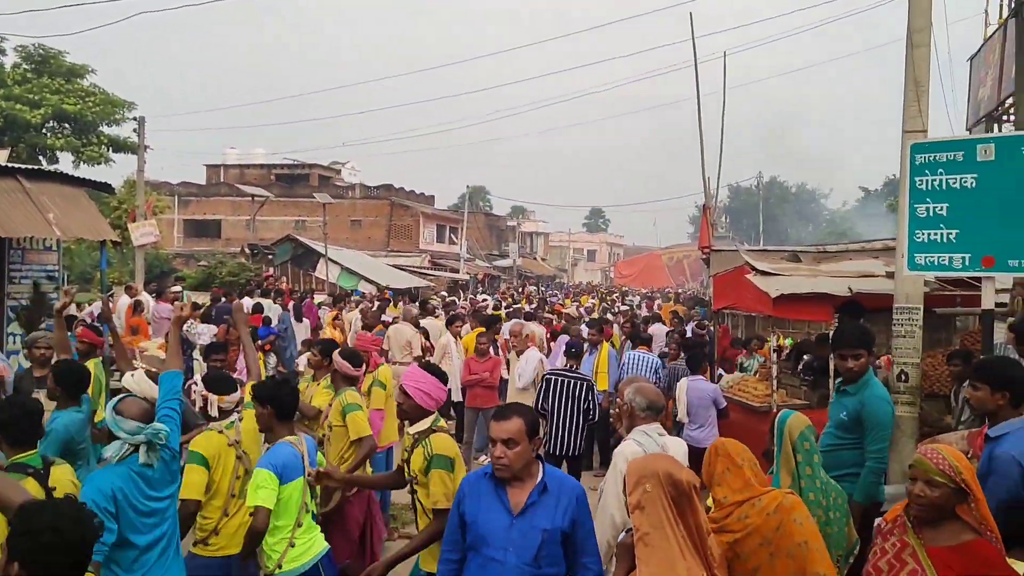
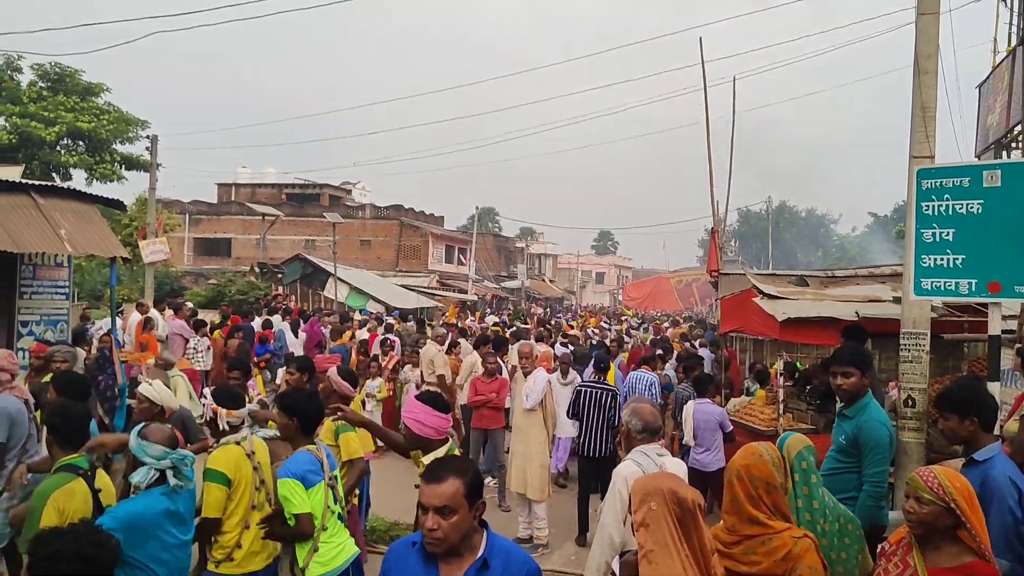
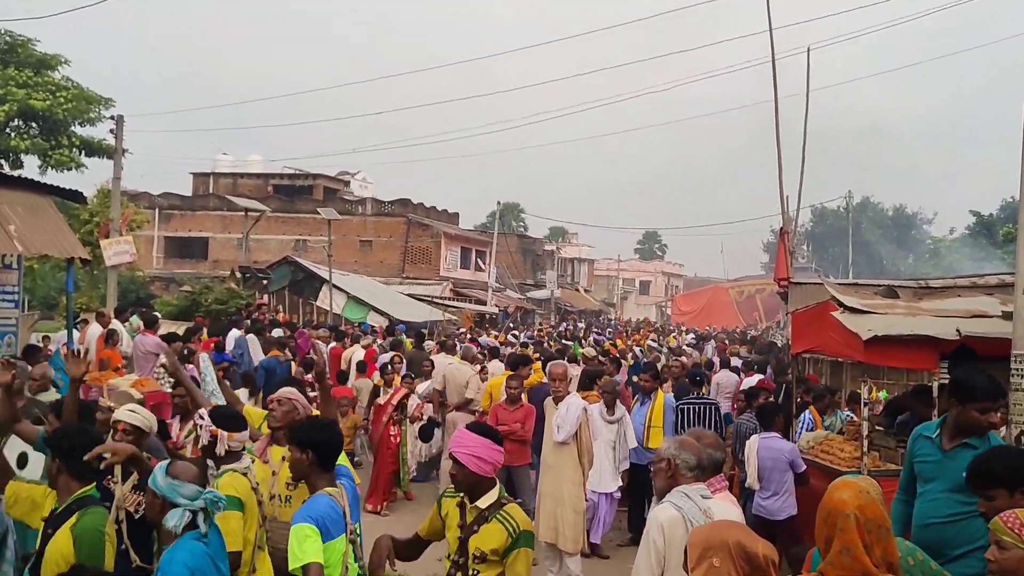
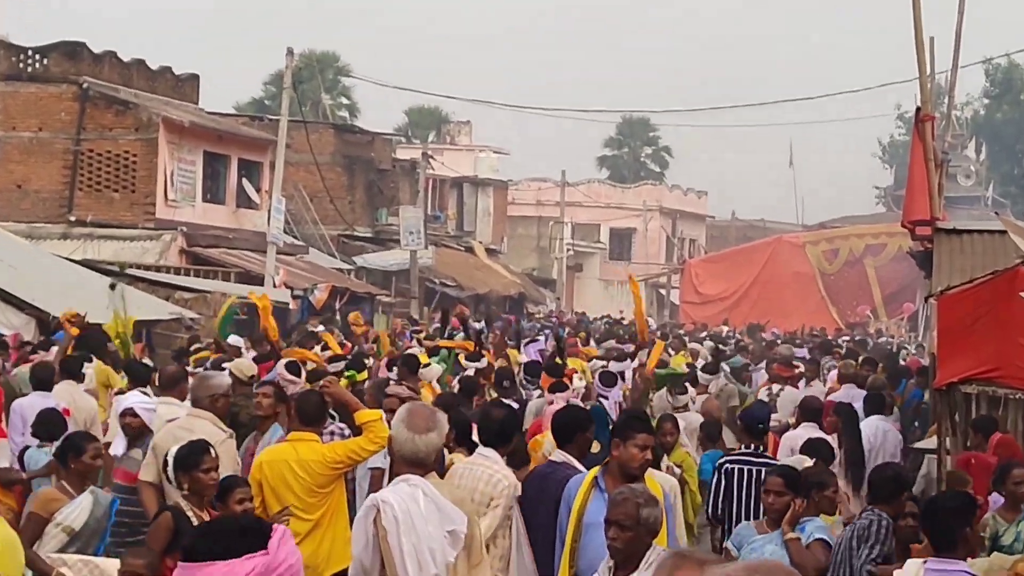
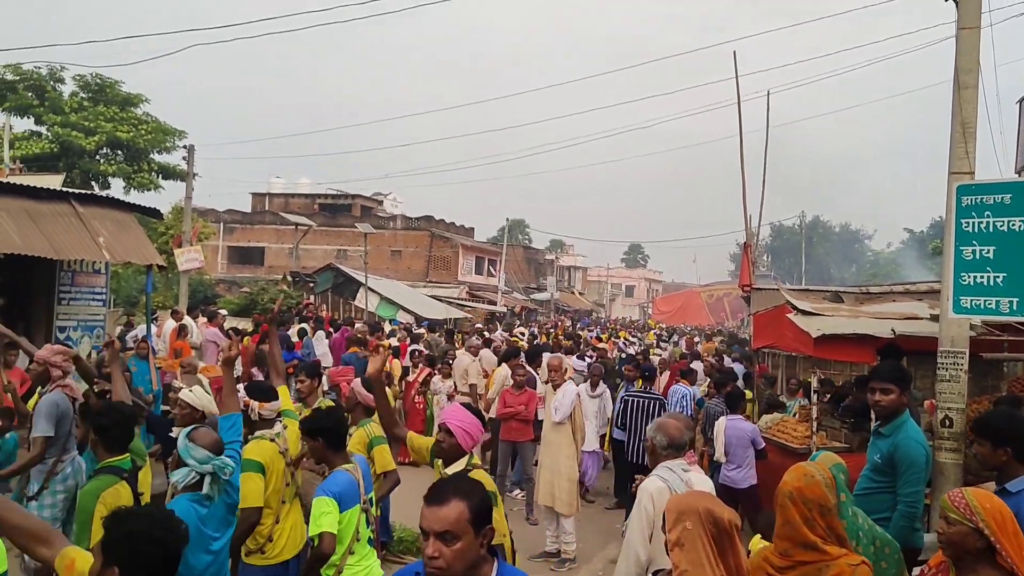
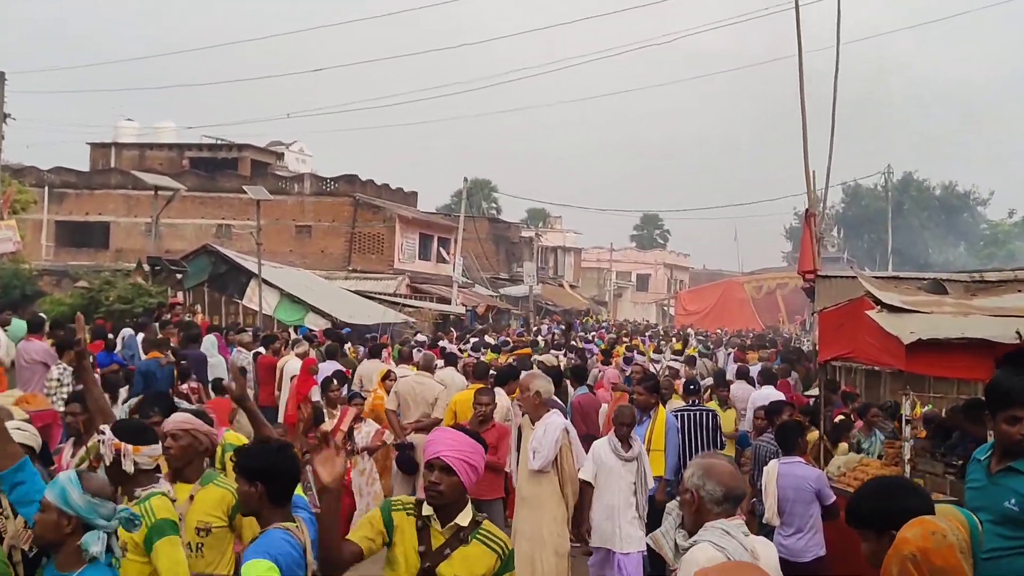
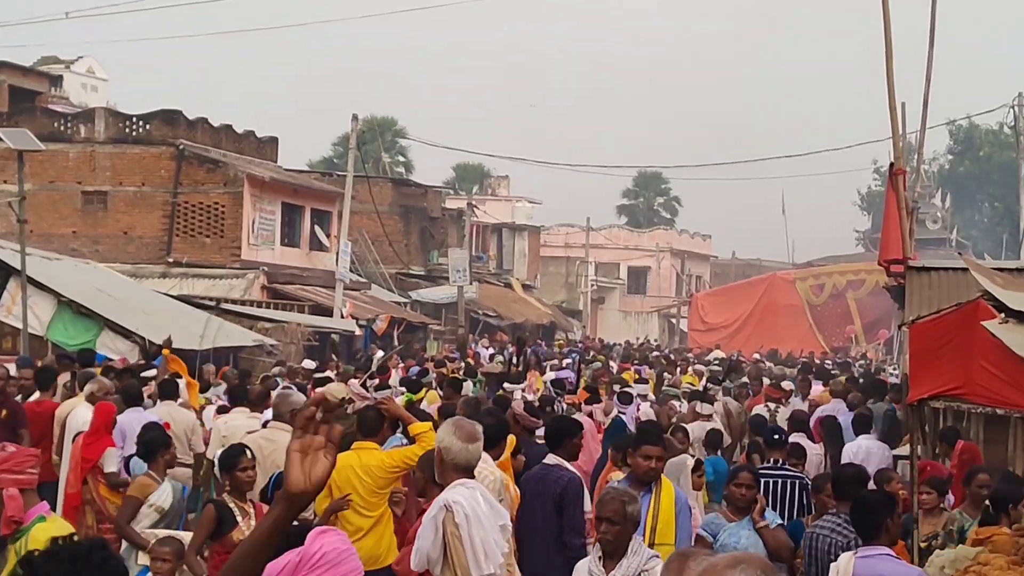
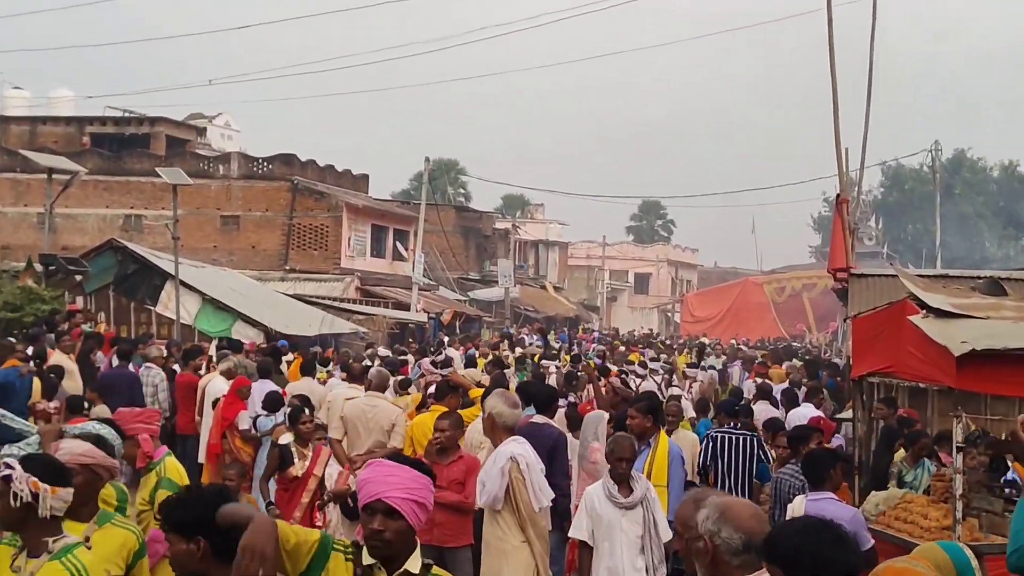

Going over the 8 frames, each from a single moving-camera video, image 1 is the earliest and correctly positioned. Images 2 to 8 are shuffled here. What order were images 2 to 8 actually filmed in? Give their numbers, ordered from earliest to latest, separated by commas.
2, 5, 3, 6, 8, 7, 4
